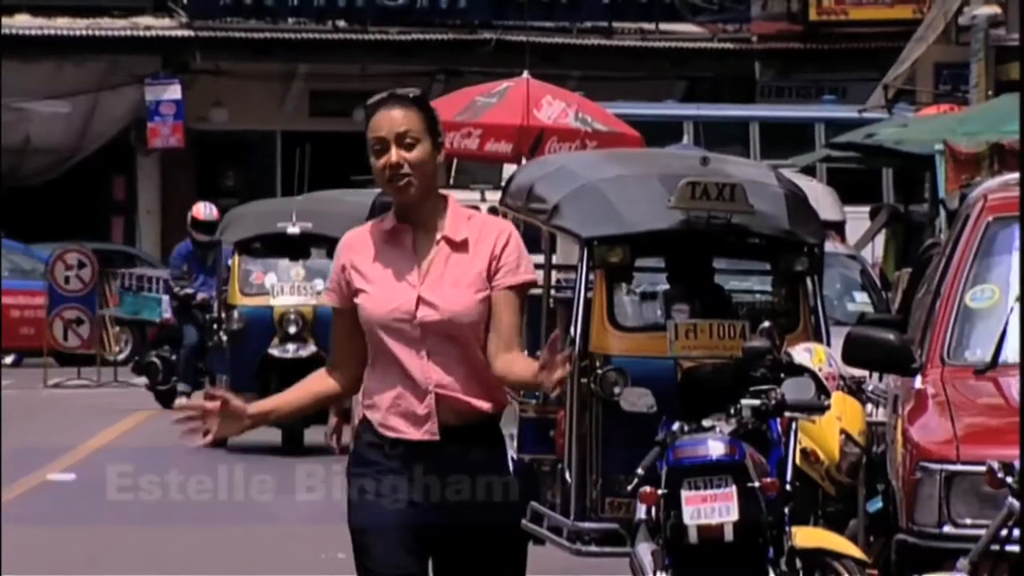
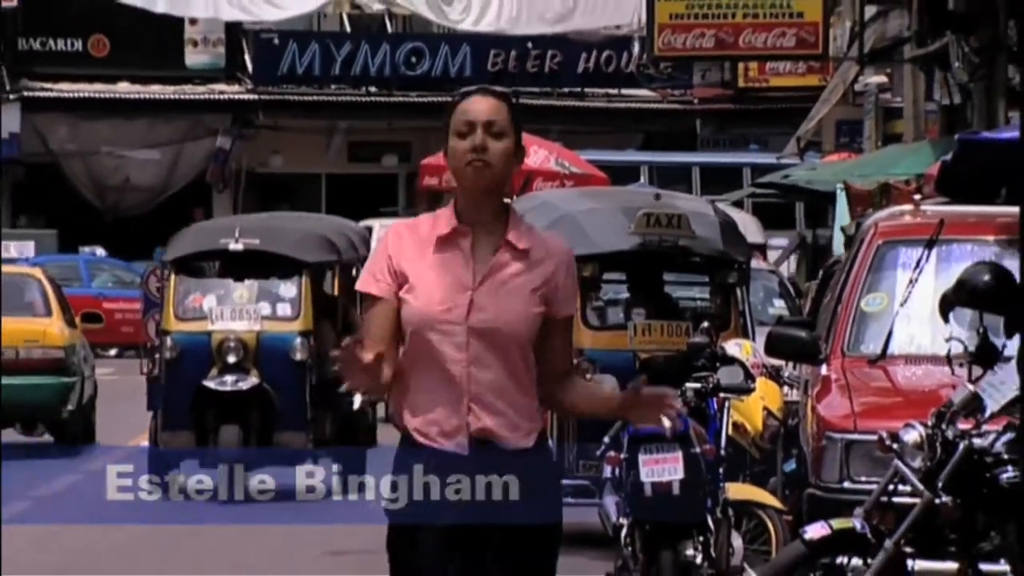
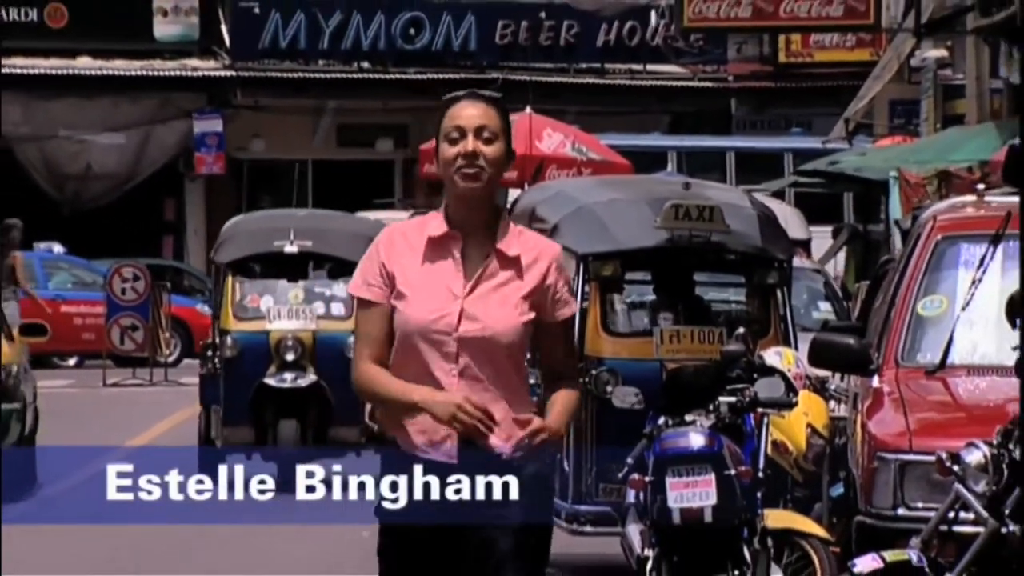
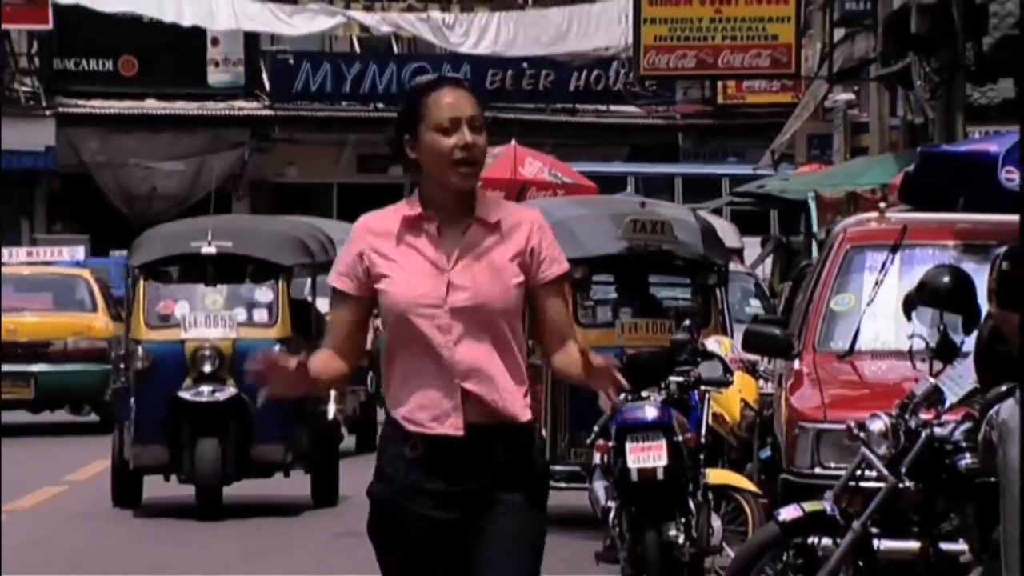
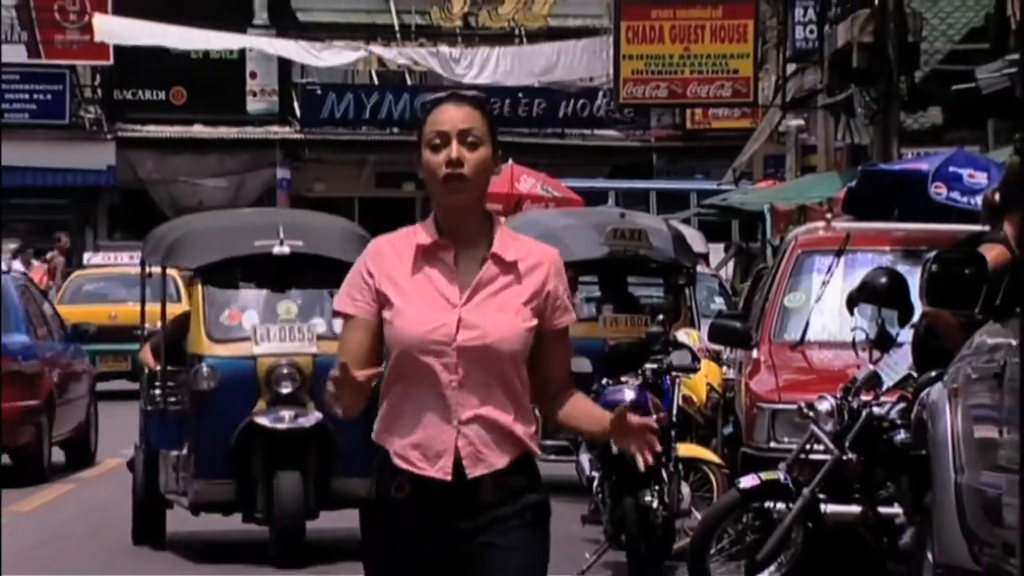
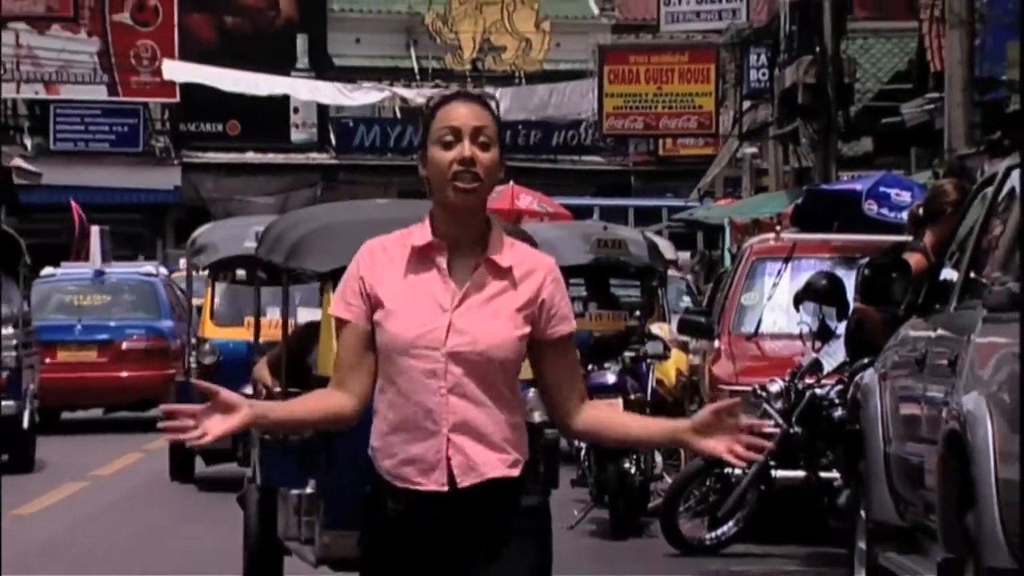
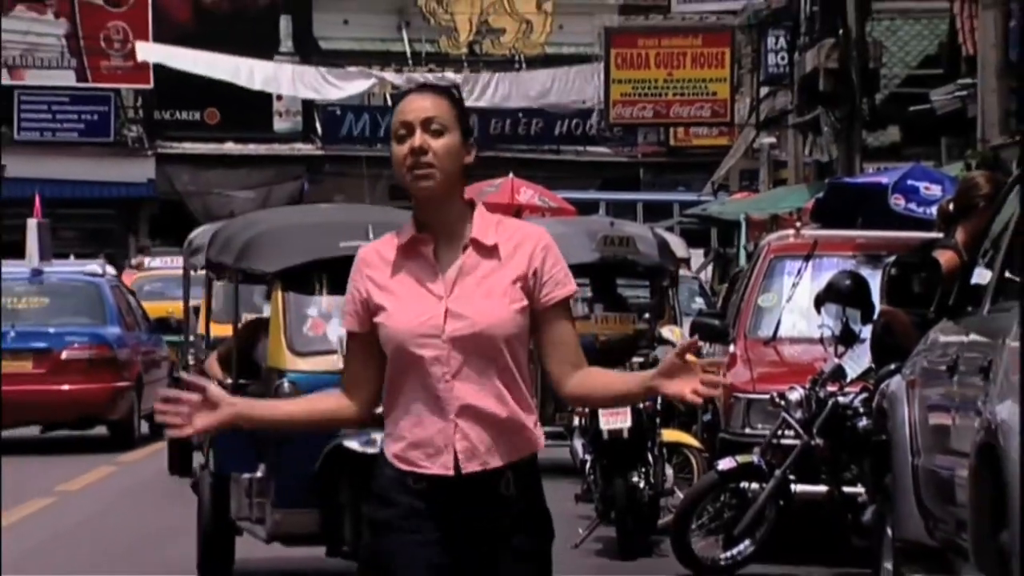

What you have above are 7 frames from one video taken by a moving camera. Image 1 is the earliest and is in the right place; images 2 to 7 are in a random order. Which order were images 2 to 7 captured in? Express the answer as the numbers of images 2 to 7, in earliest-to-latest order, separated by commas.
3, 2, 4, 5, 7, 6
